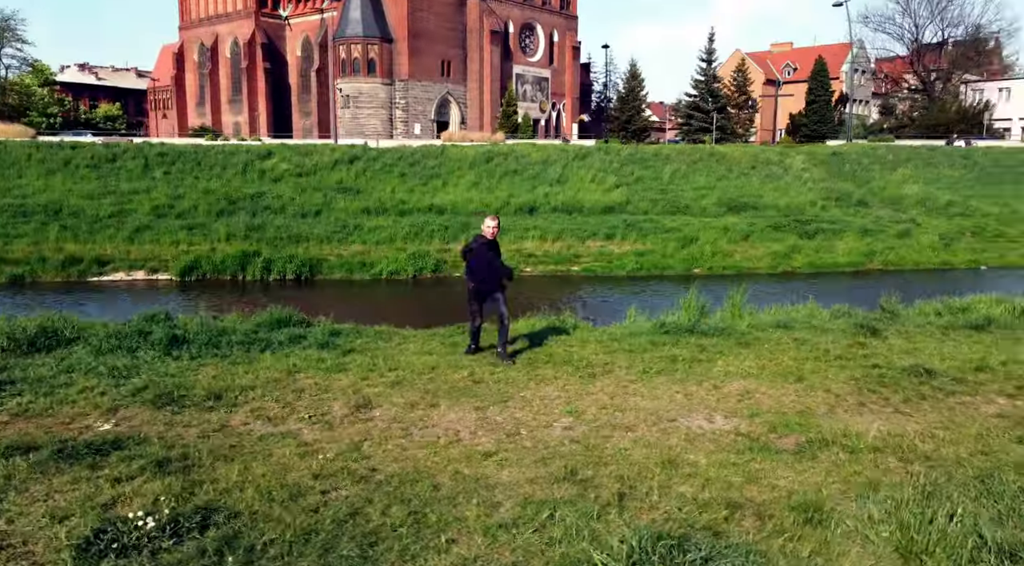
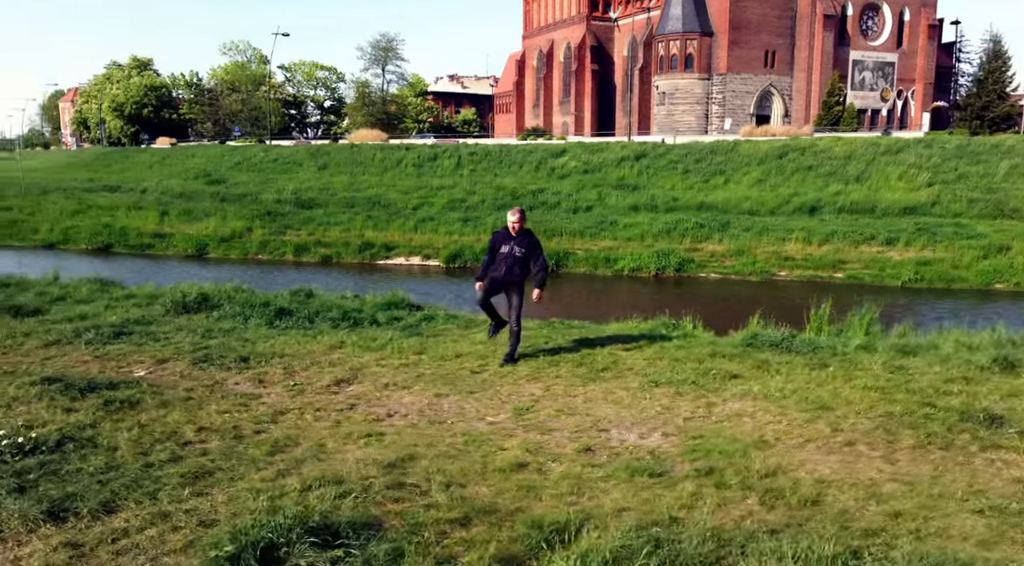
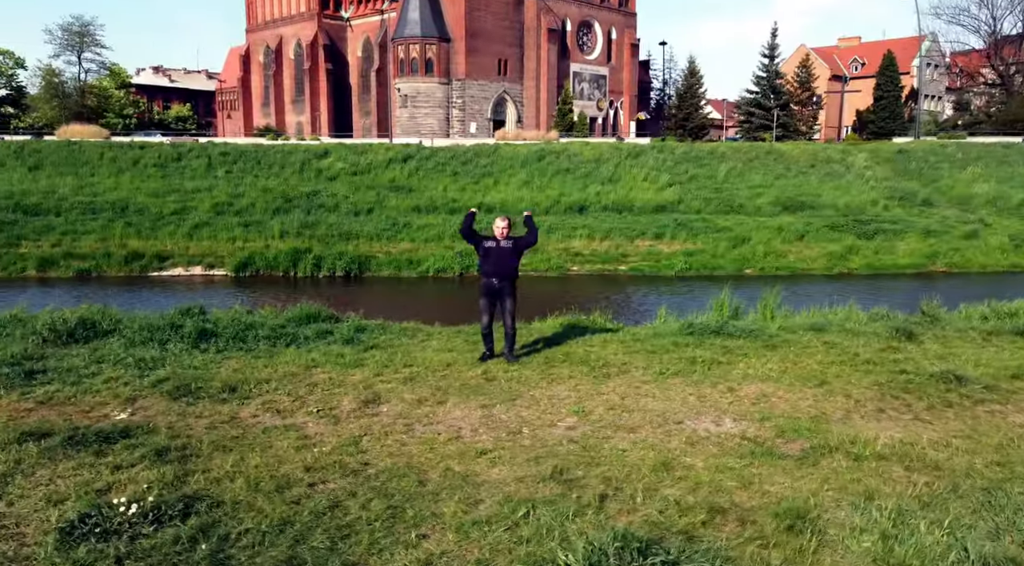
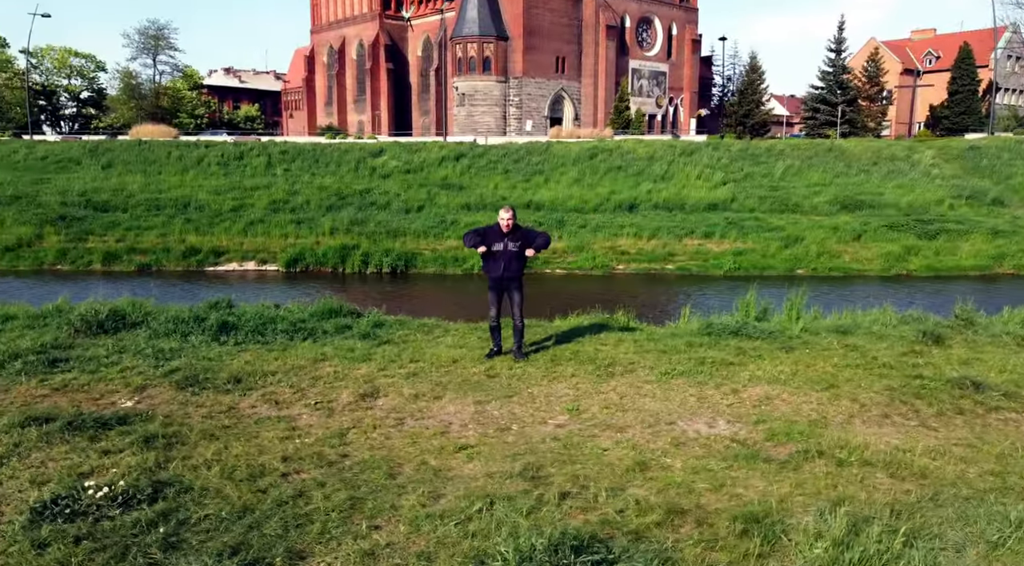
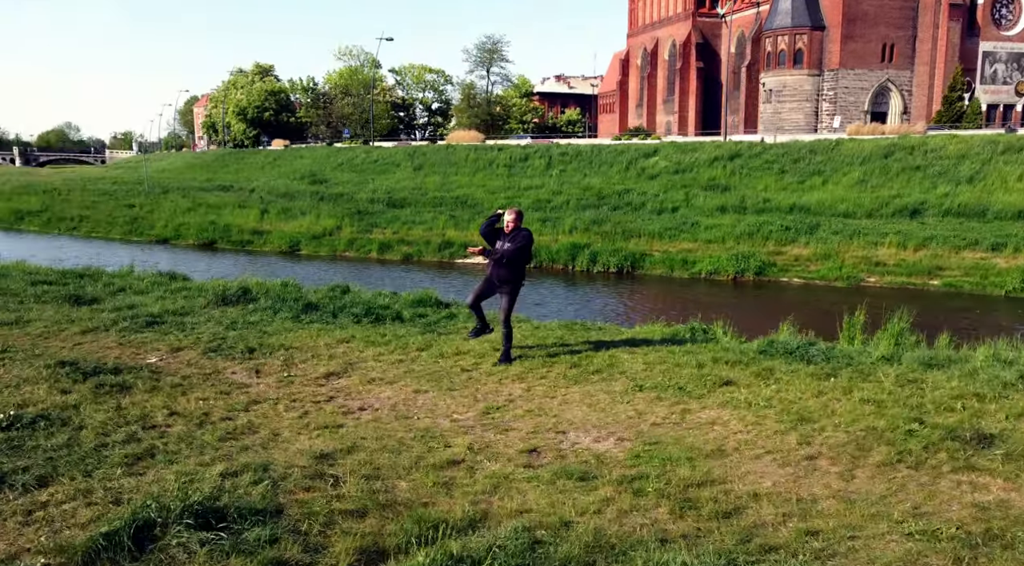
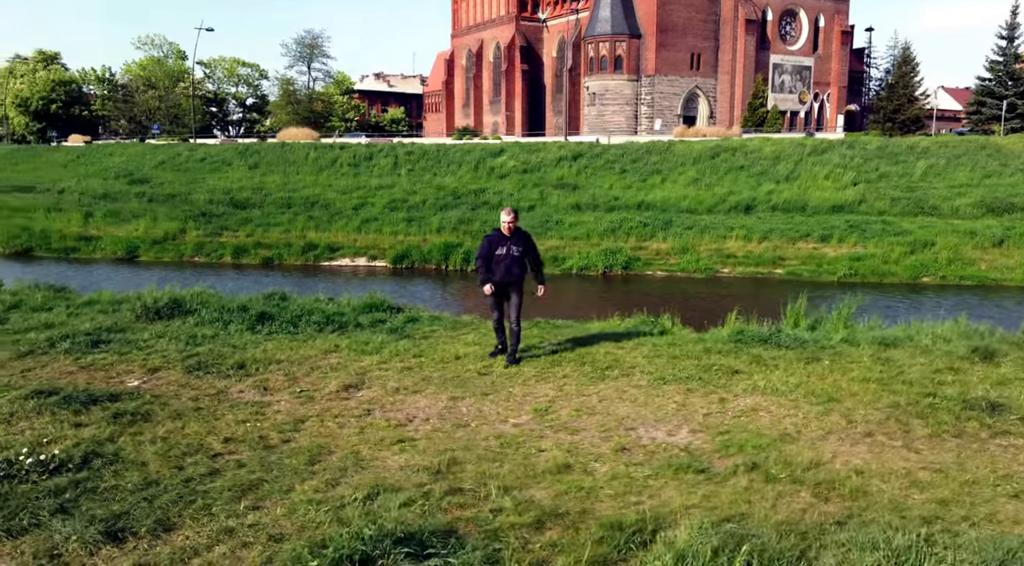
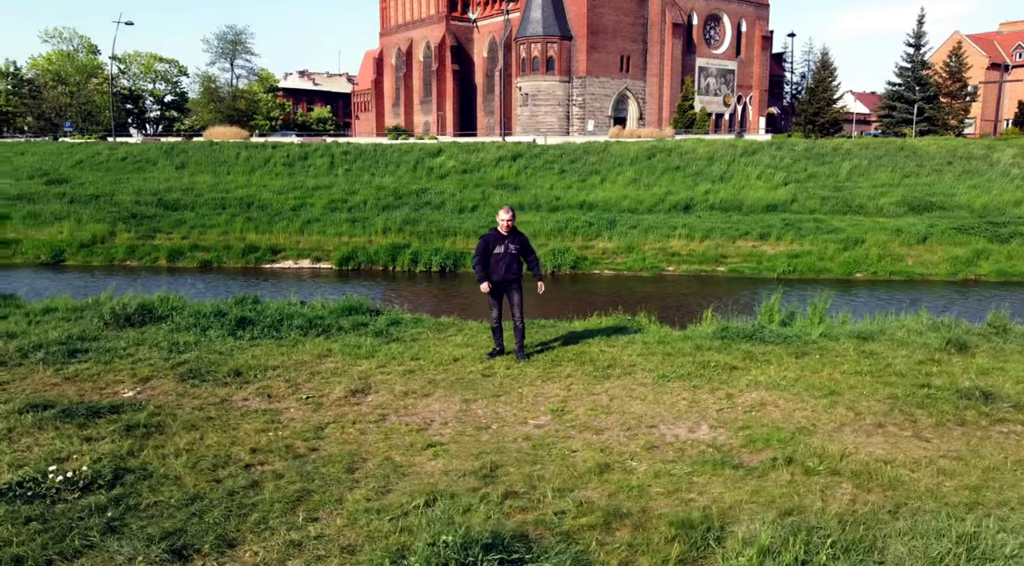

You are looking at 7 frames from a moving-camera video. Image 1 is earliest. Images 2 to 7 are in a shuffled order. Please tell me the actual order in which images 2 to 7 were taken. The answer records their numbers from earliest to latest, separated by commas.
3, 4, 7, 6, 2, 5
